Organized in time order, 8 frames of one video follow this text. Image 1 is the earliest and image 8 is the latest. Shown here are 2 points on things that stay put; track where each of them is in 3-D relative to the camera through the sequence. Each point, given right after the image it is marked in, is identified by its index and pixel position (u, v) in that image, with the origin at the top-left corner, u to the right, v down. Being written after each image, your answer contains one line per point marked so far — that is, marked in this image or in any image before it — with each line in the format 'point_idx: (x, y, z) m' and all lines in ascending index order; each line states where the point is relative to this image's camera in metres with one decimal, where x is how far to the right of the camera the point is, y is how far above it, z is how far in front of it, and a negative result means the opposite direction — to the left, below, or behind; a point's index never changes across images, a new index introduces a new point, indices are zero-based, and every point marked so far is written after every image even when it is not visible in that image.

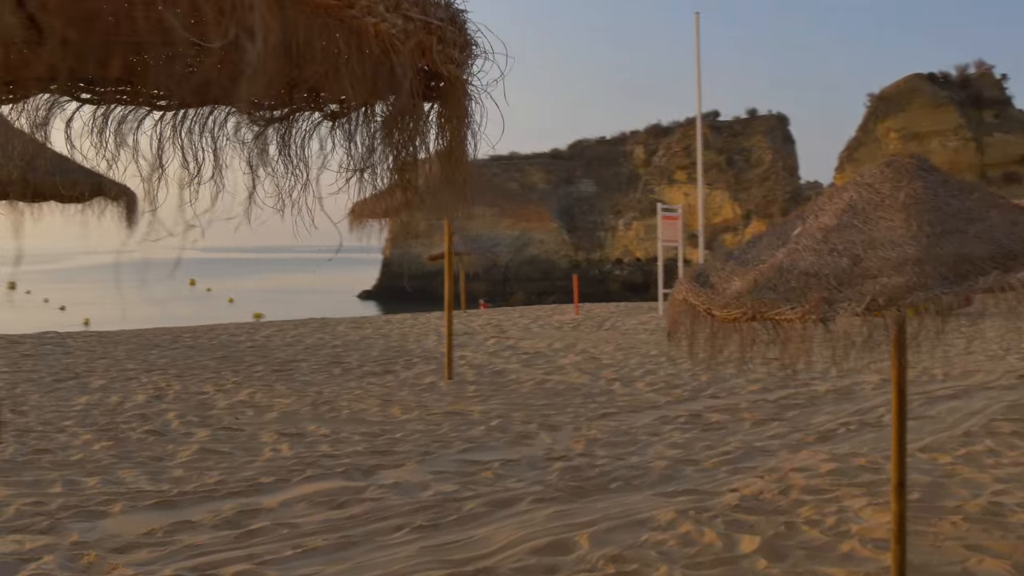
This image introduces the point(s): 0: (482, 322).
0: (-0.3, -0.3, +10.7) m
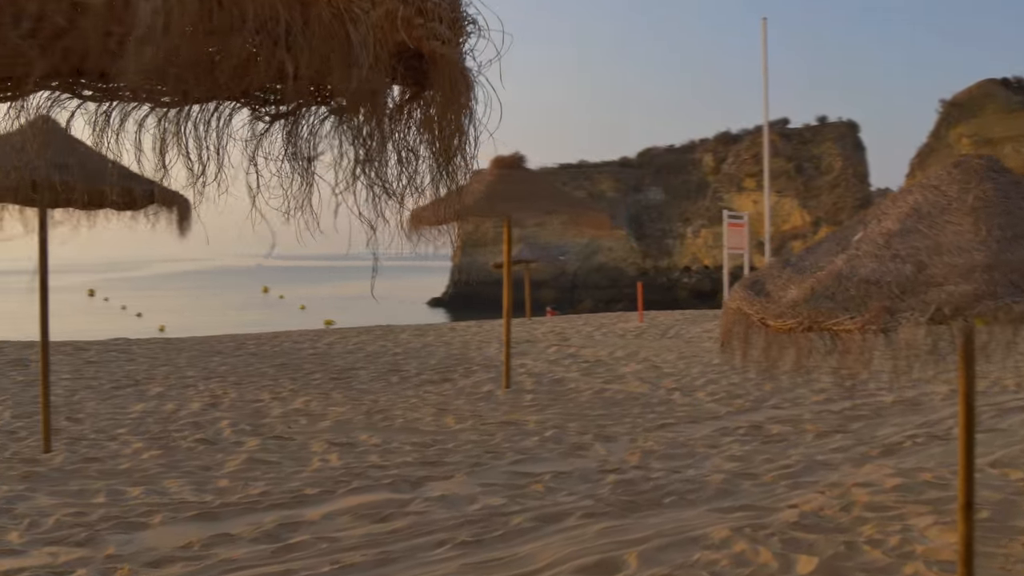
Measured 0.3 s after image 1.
0: (+0.3, -0.4, +10.6) m
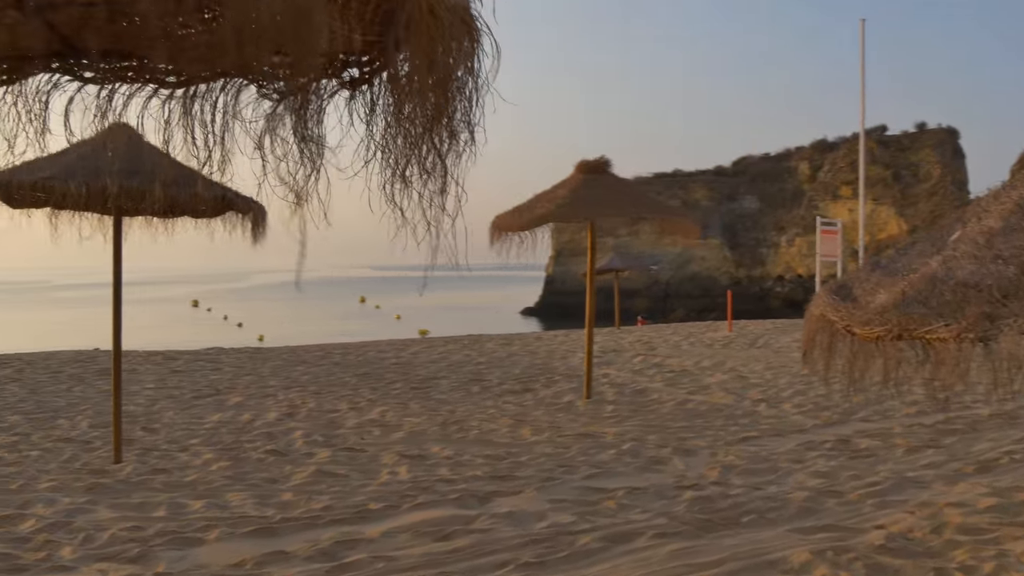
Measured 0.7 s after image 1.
0: (+1.0, -0.4, +10.4) m
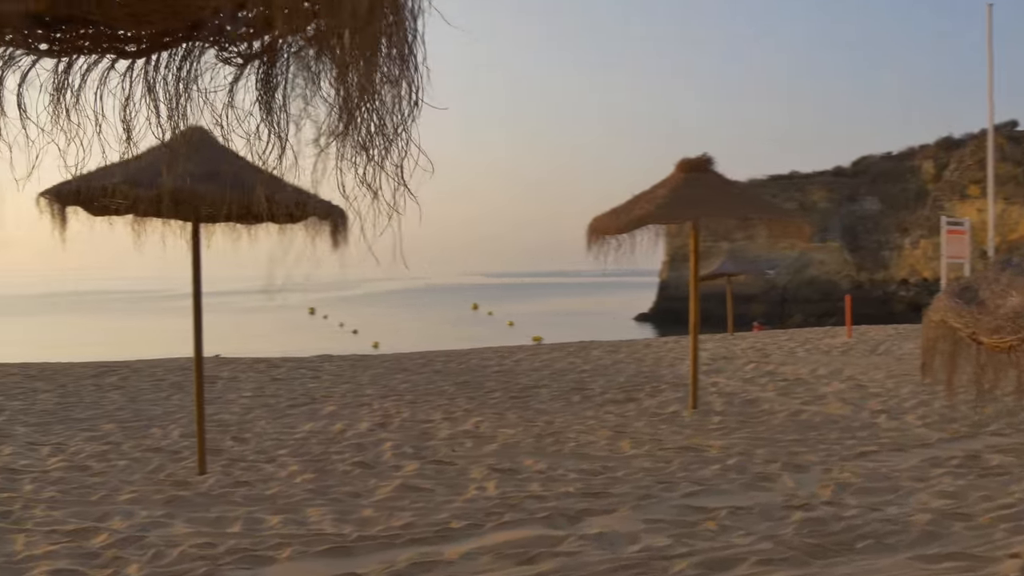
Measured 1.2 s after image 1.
0: (+1.9, -0.5, +10.0) m
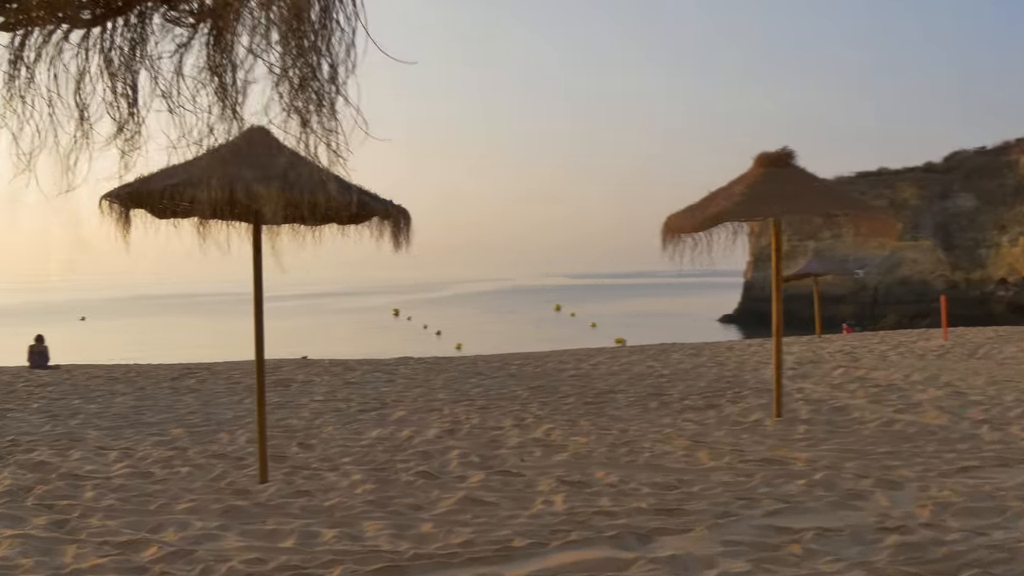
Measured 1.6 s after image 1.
0: (+2.5, -0.5, +9.7) m
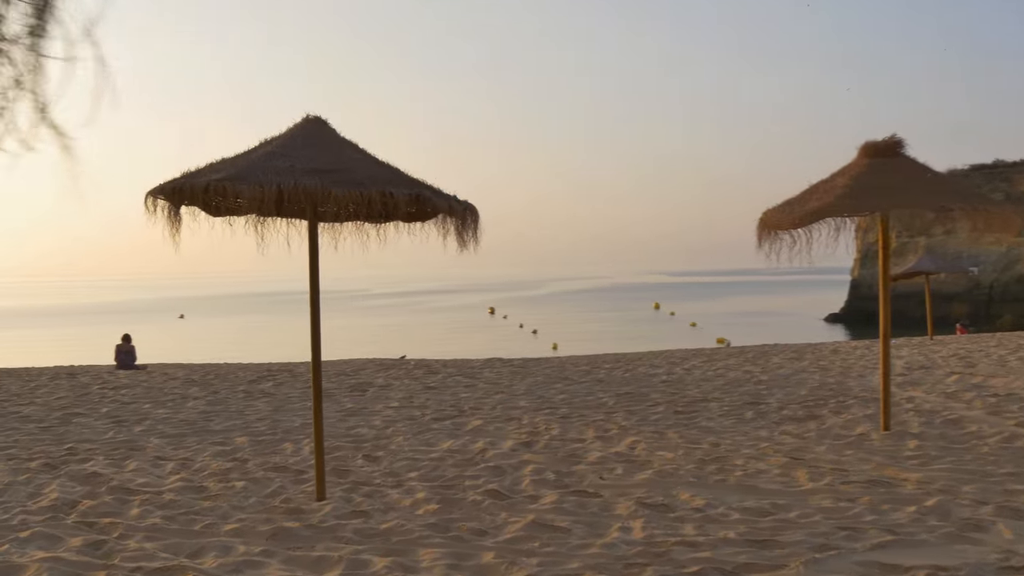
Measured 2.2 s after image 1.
0: (+3.2, -0.5, +9.1) m
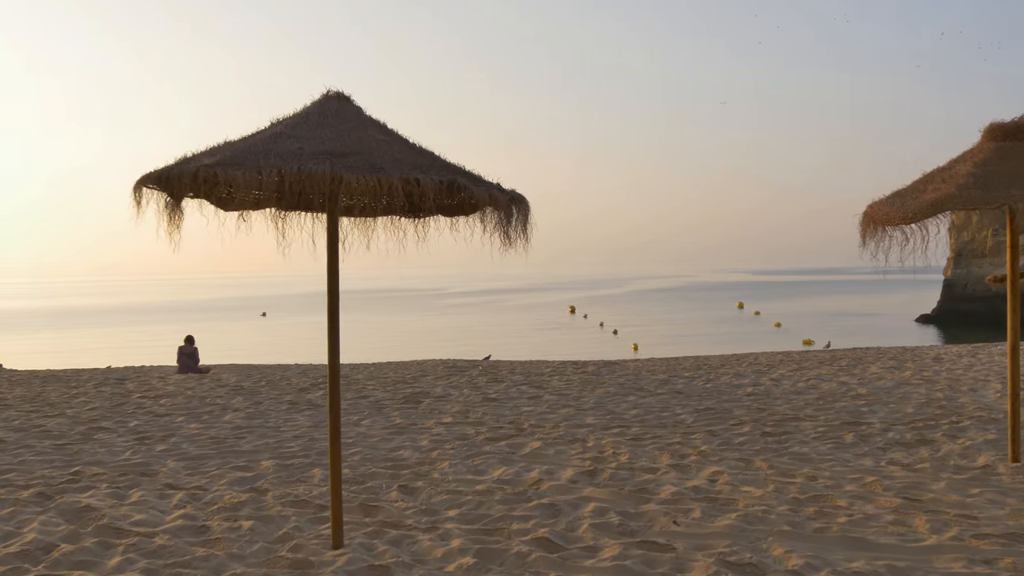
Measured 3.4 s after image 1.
0: (+3.7, -0.5, +8.1) m
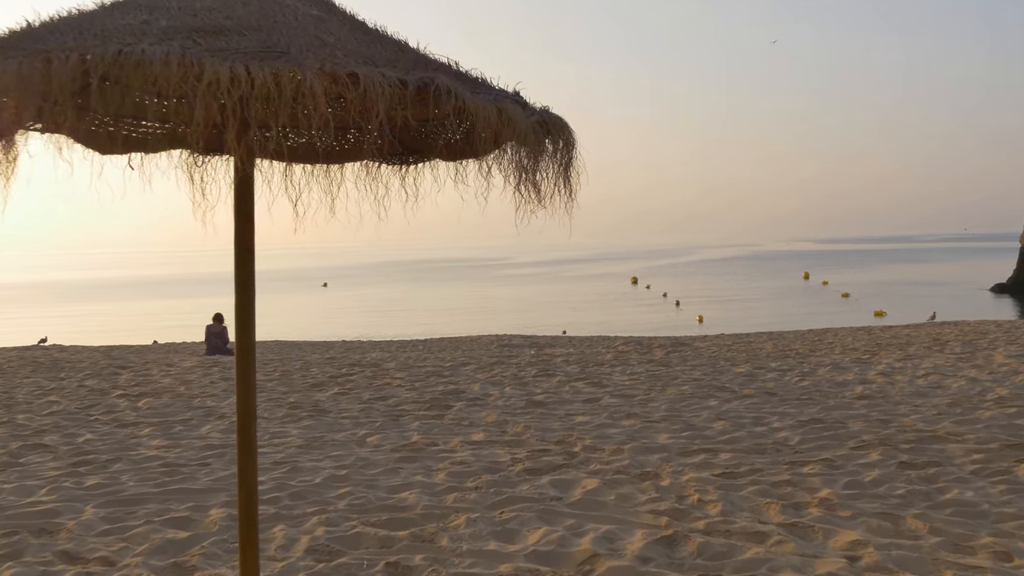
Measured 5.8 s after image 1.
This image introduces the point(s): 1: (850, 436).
0: (+3.9, -0.4, +6.6) m
1: (+1.2, -0.5, +4.6) m
